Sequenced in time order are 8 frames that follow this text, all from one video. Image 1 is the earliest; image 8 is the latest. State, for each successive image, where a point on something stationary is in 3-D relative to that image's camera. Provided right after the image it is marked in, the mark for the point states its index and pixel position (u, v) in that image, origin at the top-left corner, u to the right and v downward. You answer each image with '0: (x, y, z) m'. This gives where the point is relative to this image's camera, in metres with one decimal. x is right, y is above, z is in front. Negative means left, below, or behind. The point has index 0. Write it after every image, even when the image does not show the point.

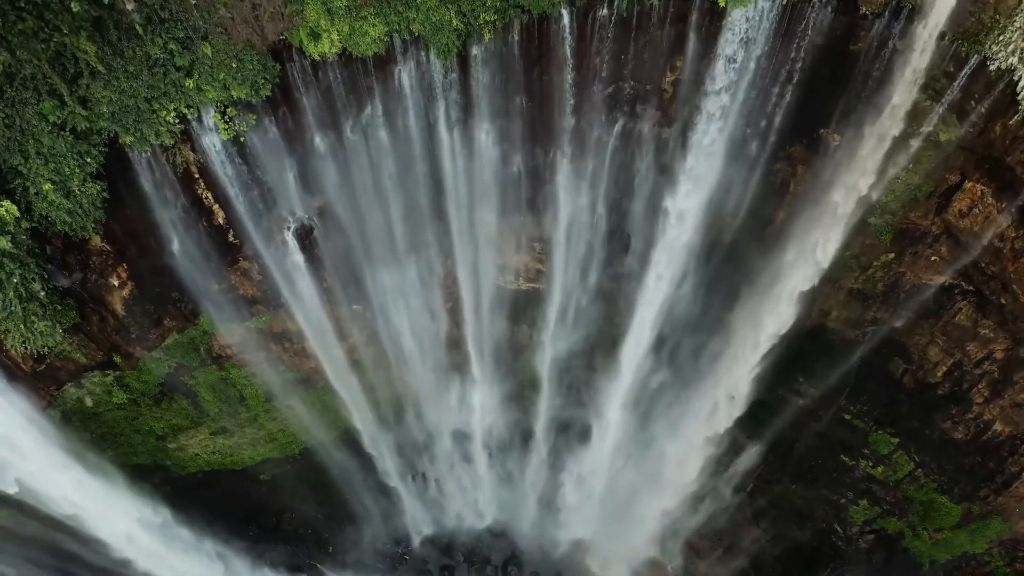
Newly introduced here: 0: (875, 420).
0: (+6.6, -2.5, +11.8) m
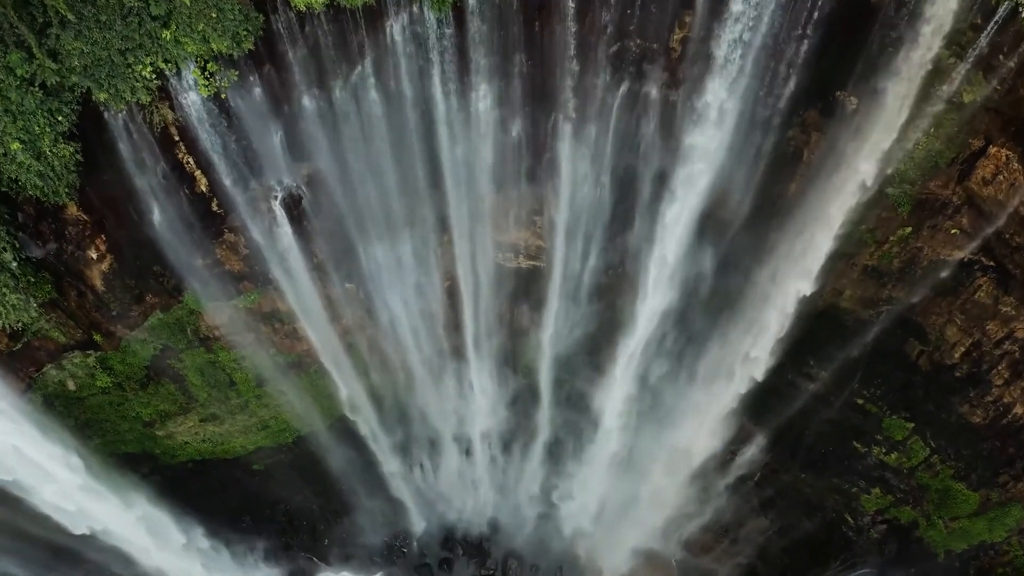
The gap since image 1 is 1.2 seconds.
0: (+6.6, -2.1, +11.4) m
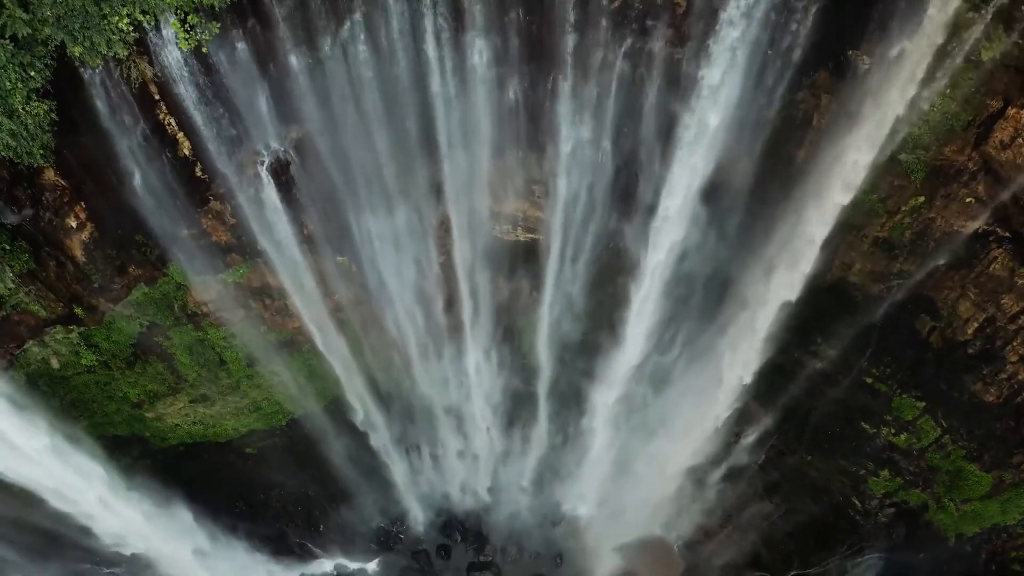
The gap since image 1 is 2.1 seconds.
0: (+6.5, -1.6, +11.0) m
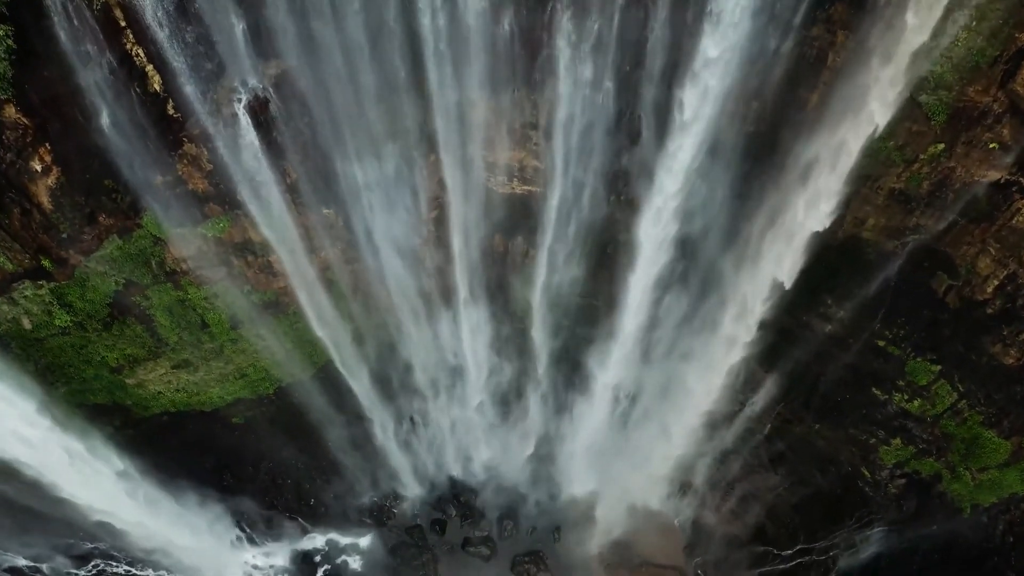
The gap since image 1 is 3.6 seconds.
0: (+6.5, -0.9, +10.5) m
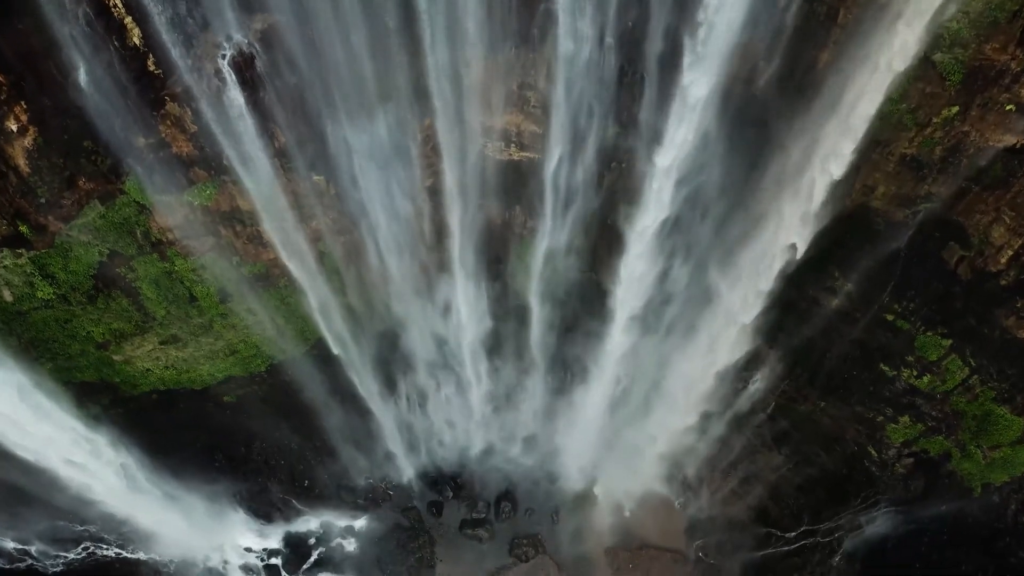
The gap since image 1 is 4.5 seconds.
0: (+6.4, -0.5, +10.2) m
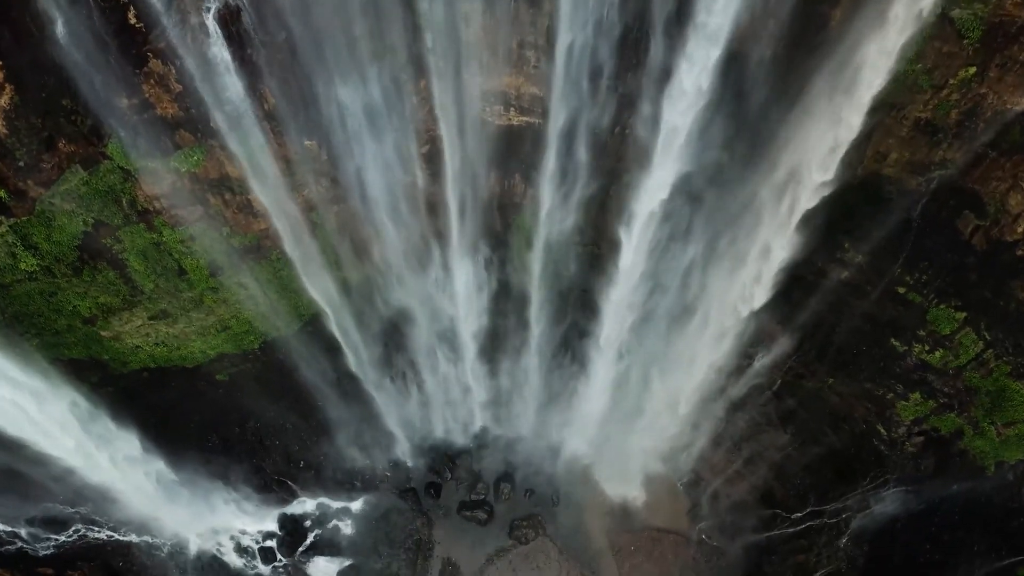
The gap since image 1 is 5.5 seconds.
0: (+6.4, 0.0, +9.8) m
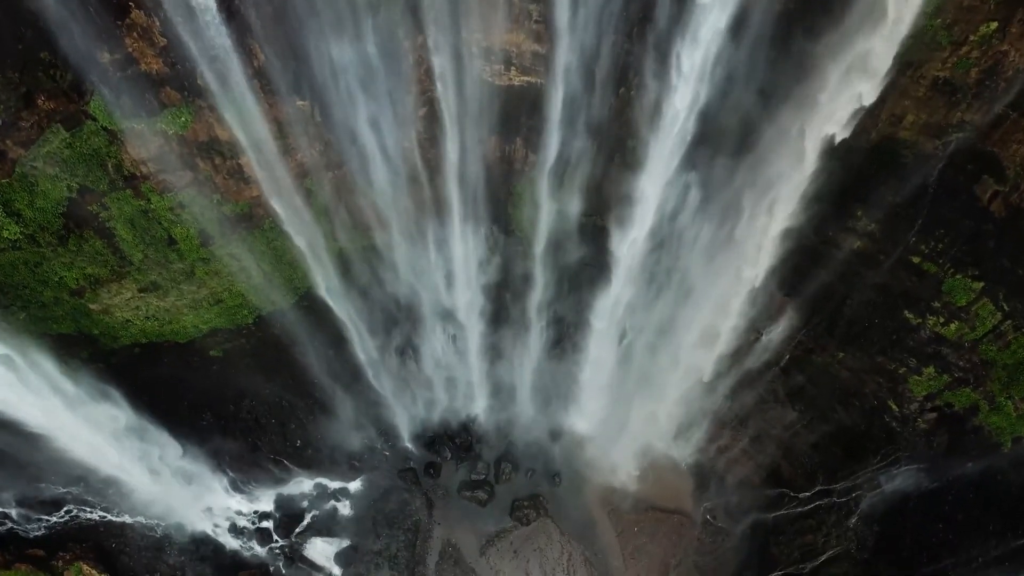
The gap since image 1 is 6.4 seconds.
0: (+6.4, +0.4, +9.5) m
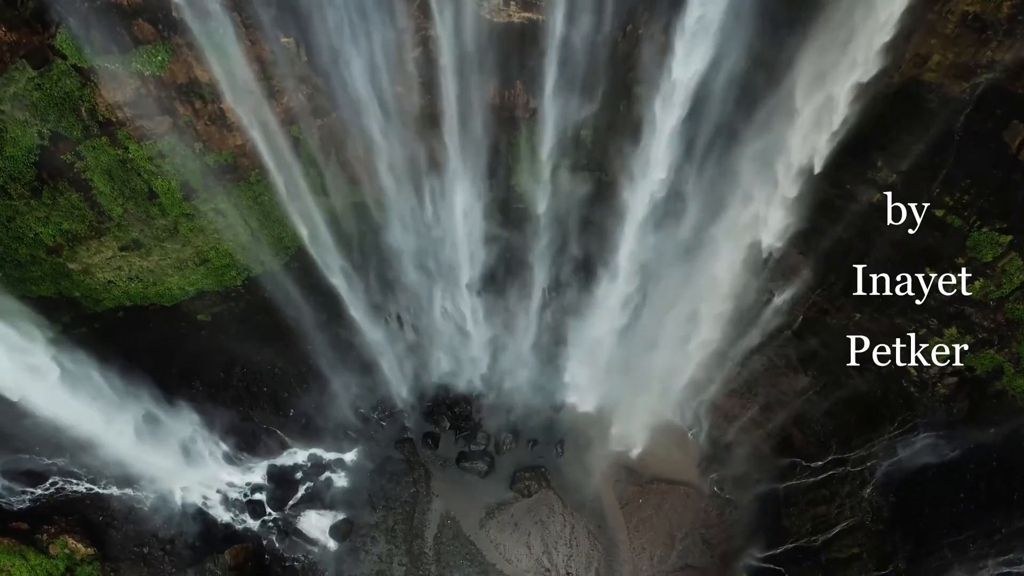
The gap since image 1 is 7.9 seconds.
0: (+6.4, +1.1, +8.9) m
